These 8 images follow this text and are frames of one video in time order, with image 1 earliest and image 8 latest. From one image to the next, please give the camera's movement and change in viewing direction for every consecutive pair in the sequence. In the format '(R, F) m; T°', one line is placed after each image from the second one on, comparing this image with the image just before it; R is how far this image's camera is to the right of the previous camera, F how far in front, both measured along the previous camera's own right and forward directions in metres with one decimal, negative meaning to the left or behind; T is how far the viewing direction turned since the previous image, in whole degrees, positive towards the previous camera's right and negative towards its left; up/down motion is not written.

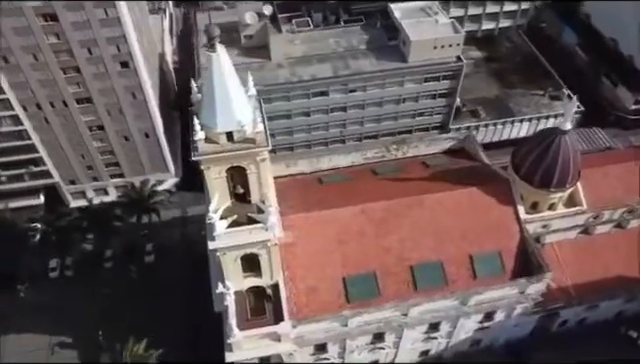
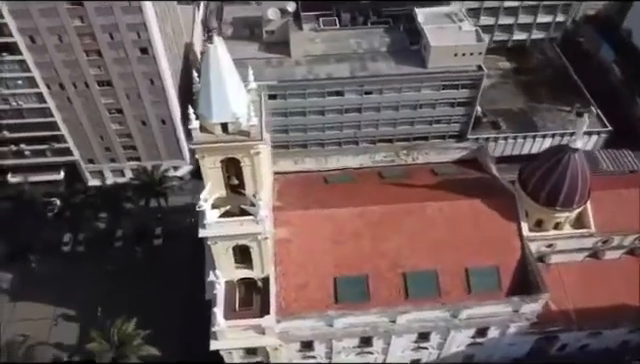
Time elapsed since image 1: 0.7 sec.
(+2.5, 0.0) m; -4°
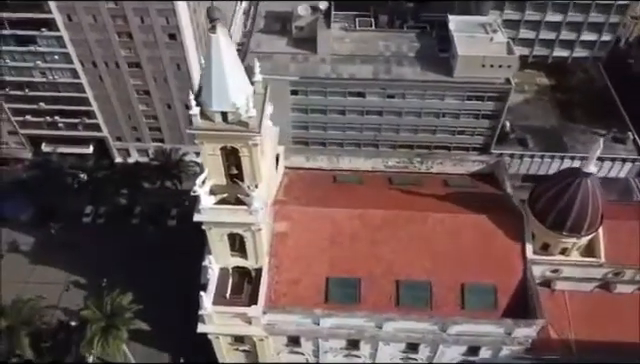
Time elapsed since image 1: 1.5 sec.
(+2.9, +0.1) m; -5°
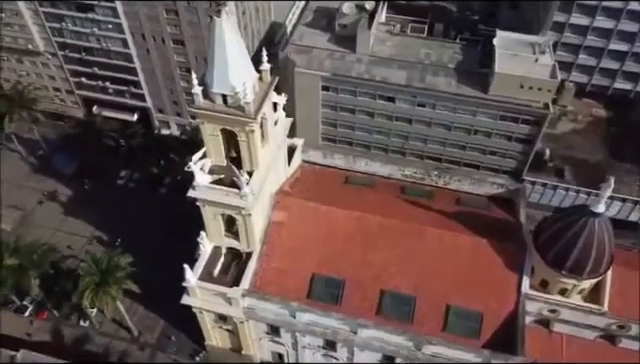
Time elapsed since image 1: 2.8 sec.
(+4.5, +0.2) m; -8°
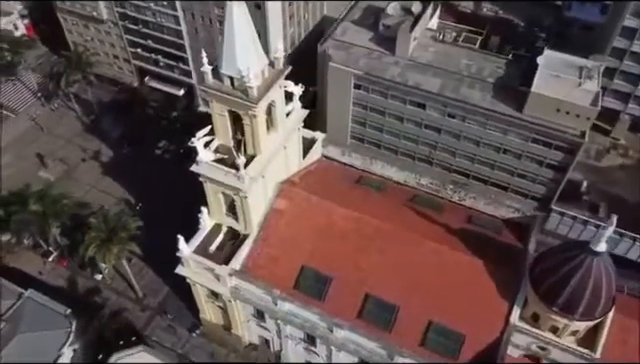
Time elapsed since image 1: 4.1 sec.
(+4.2, +0.2) m; -8°
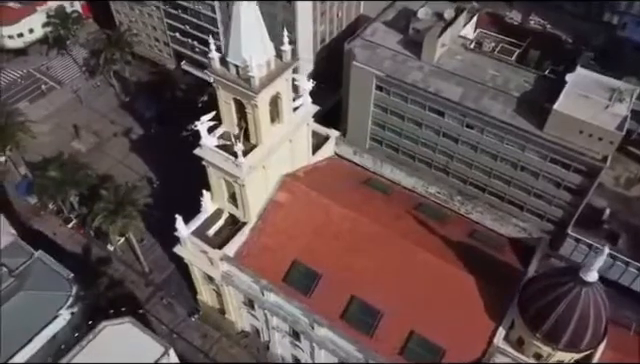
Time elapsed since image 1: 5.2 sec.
(+3.2, +0.1) m; -5°
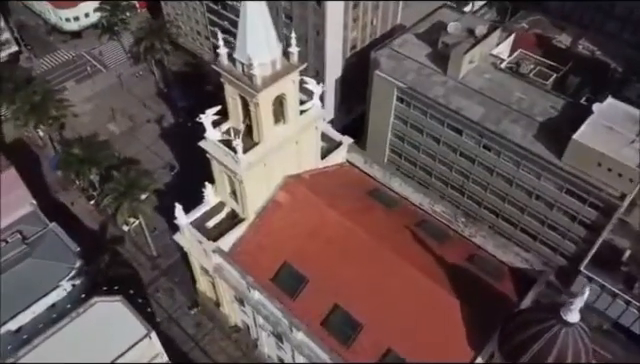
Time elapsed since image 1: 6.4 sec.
(+3.4, +0.3) m; -6°
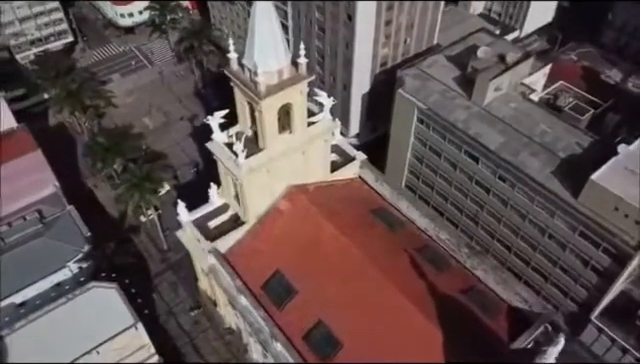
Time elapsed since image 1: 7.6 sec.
(+3.2, +0.4) m; -6°
